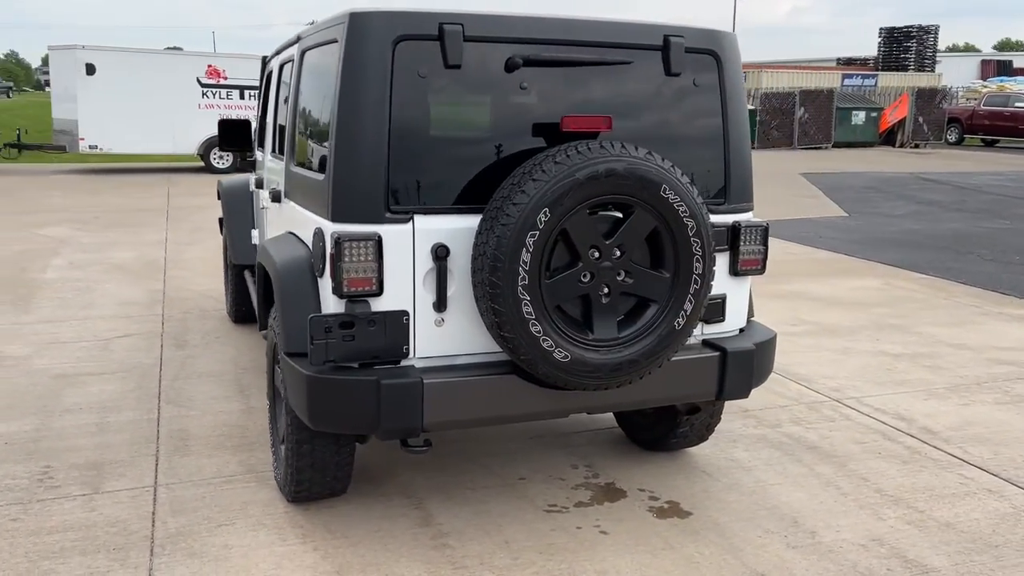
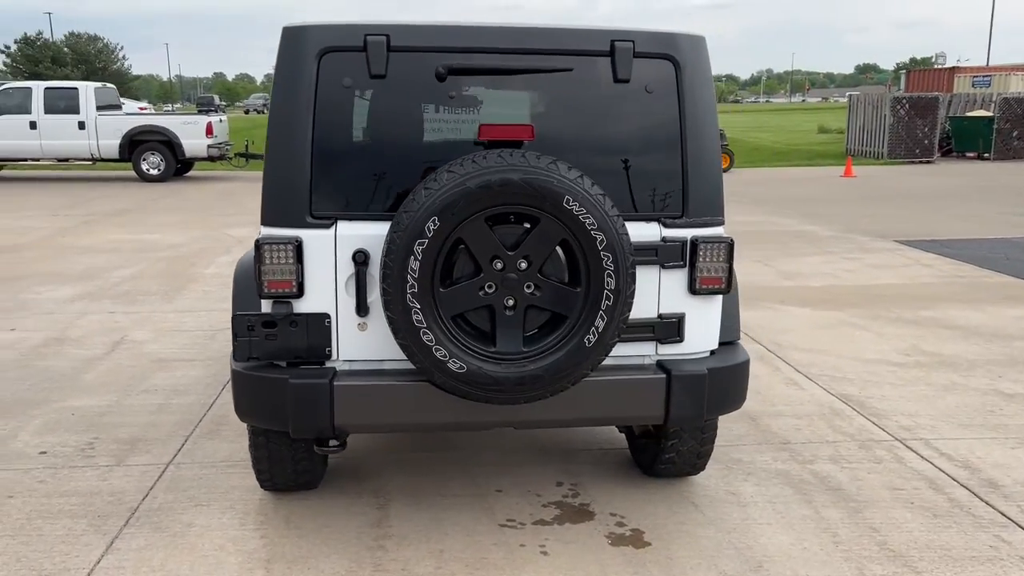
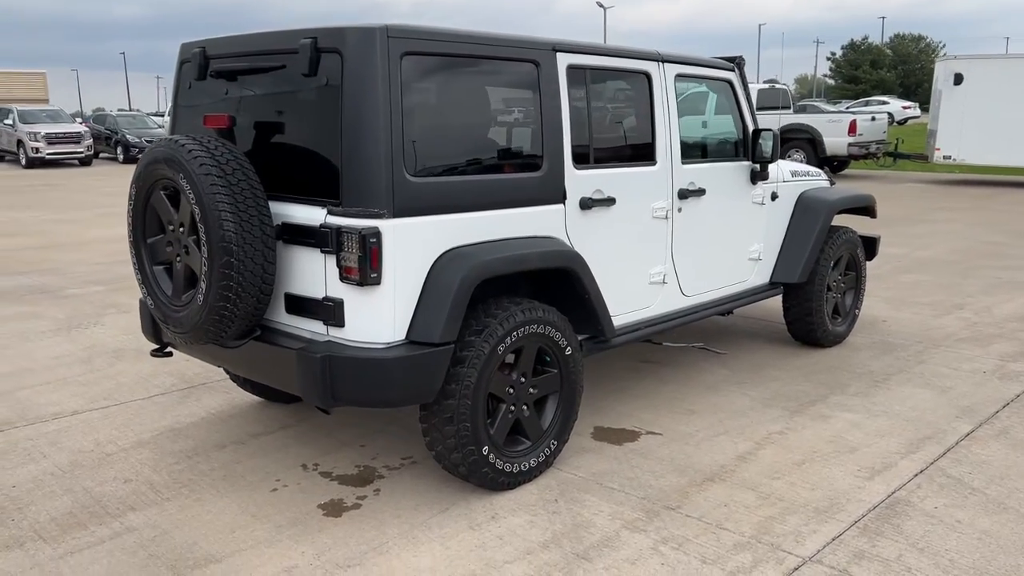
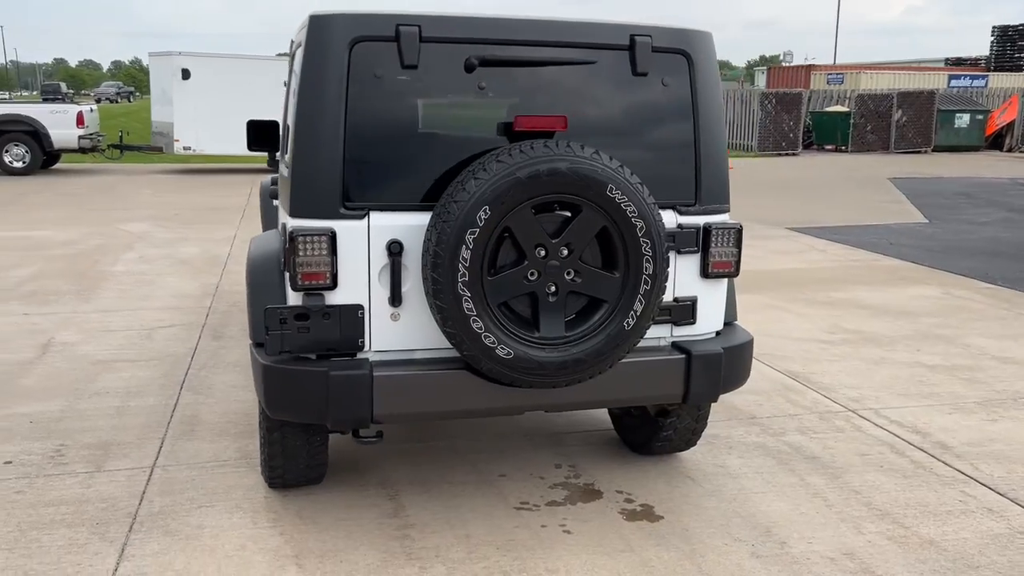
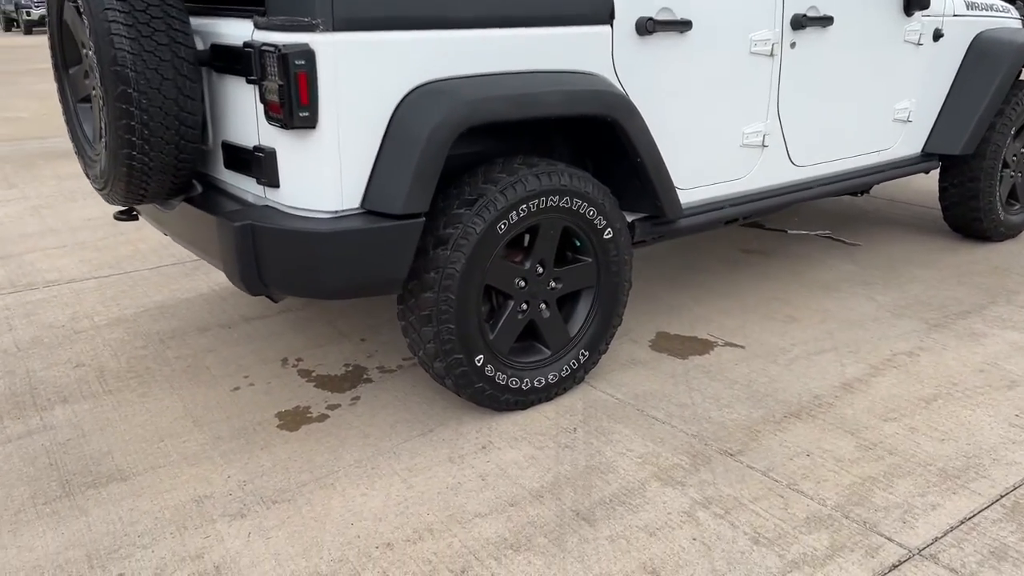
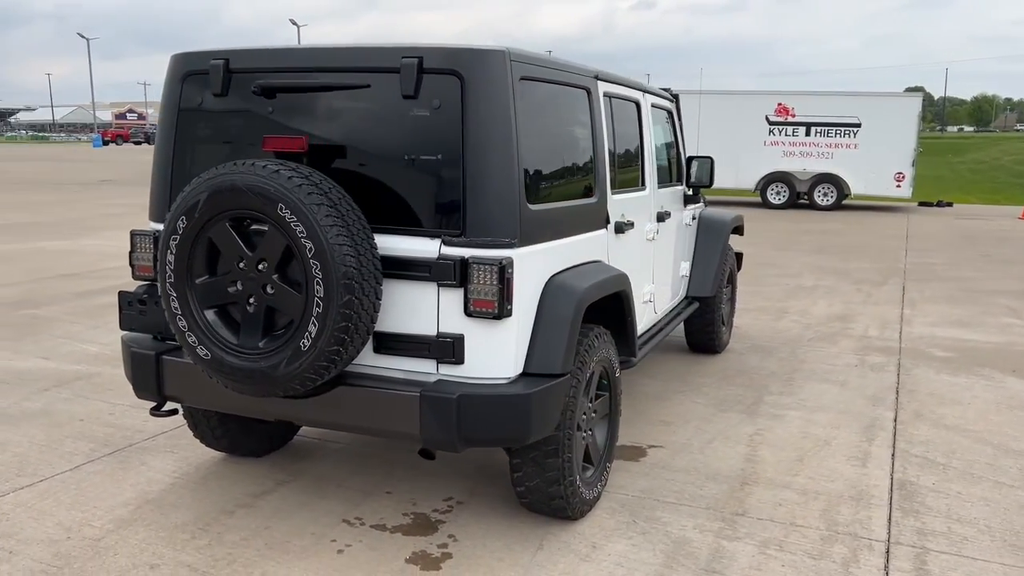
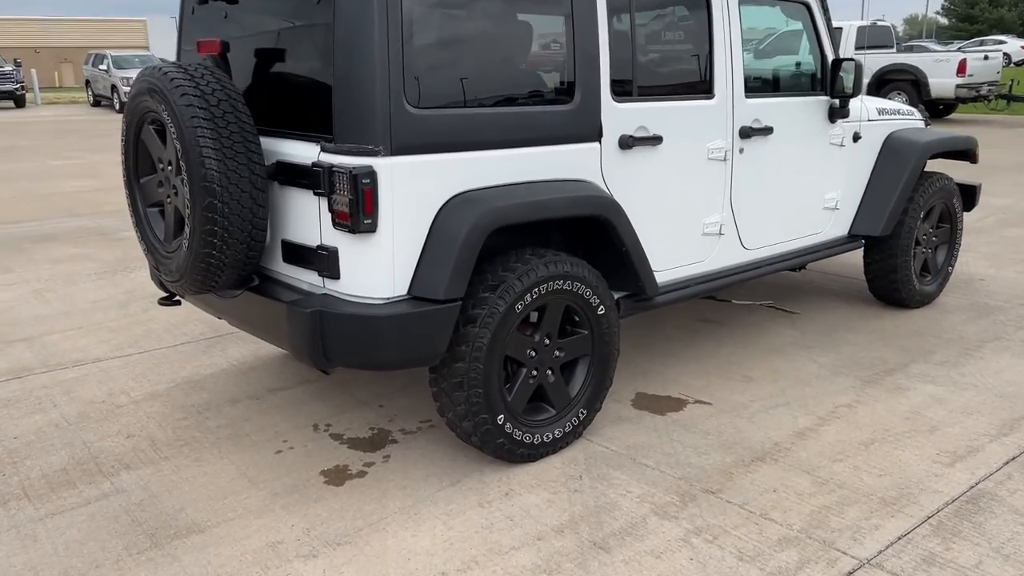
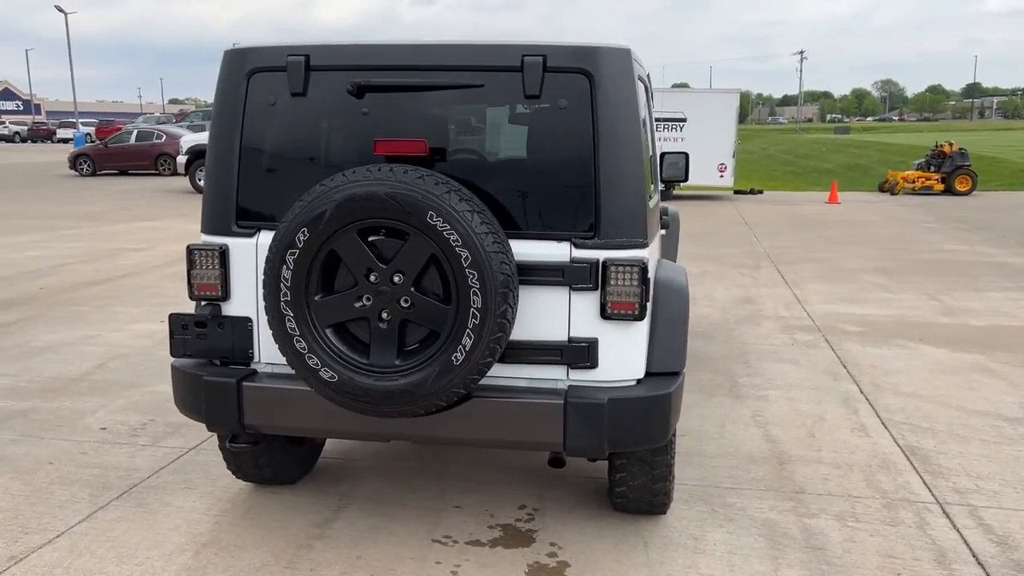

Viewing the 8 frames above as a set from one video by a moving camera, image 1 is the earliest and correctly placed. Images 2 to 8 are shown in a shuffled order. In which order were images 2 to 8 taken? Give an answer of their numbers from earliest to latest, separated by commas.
4, 2, 8, 6, 3, 7, 5
